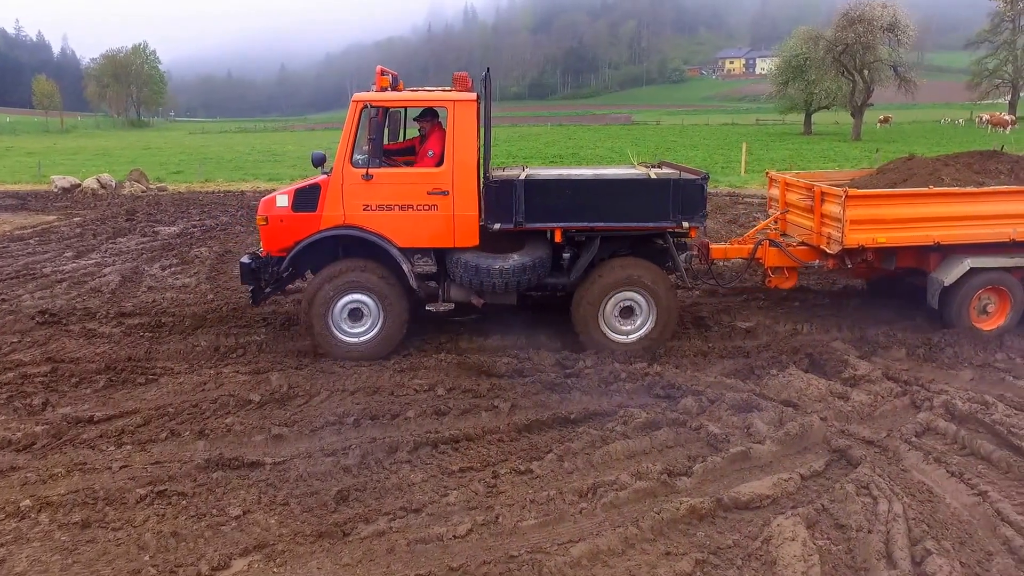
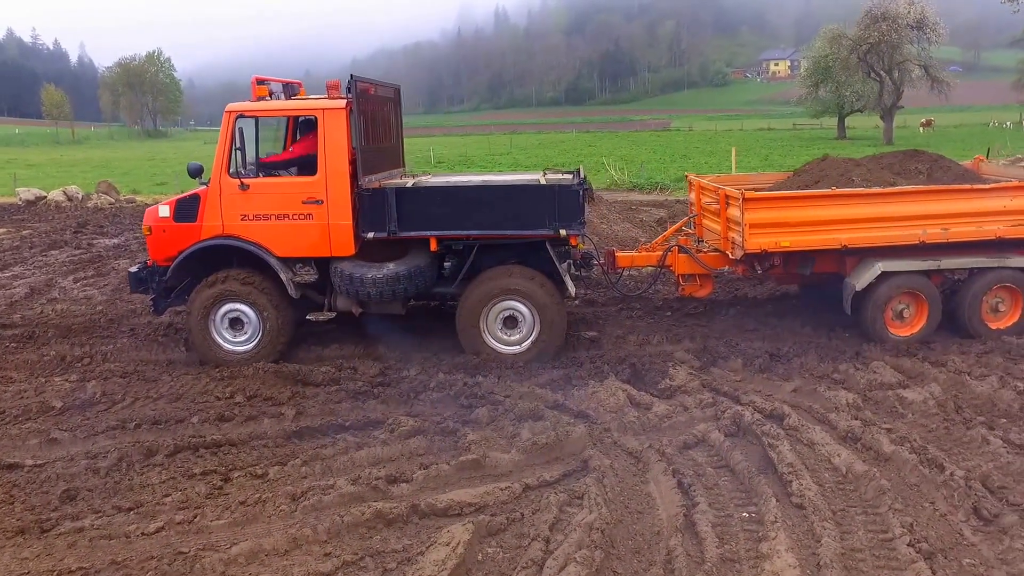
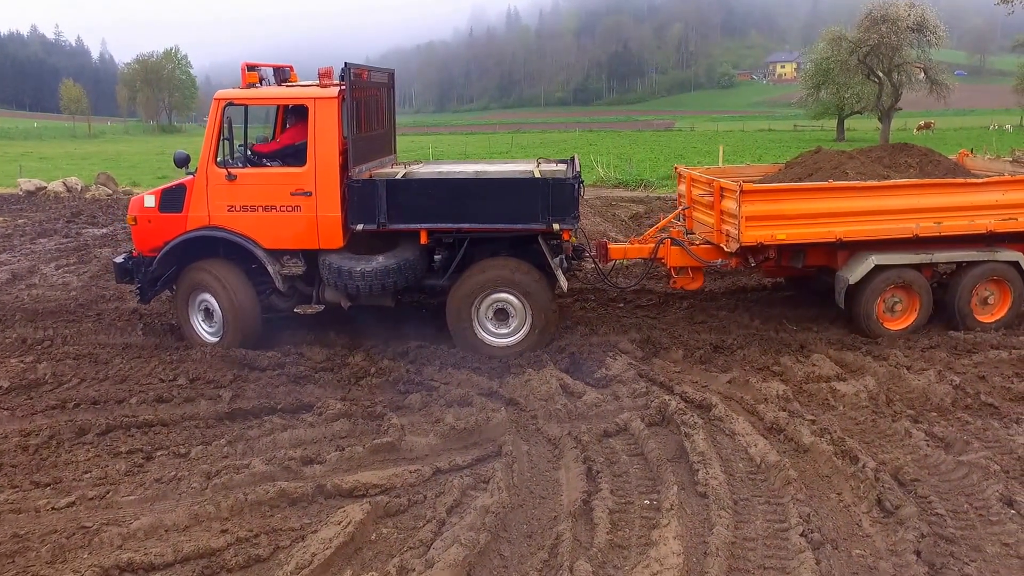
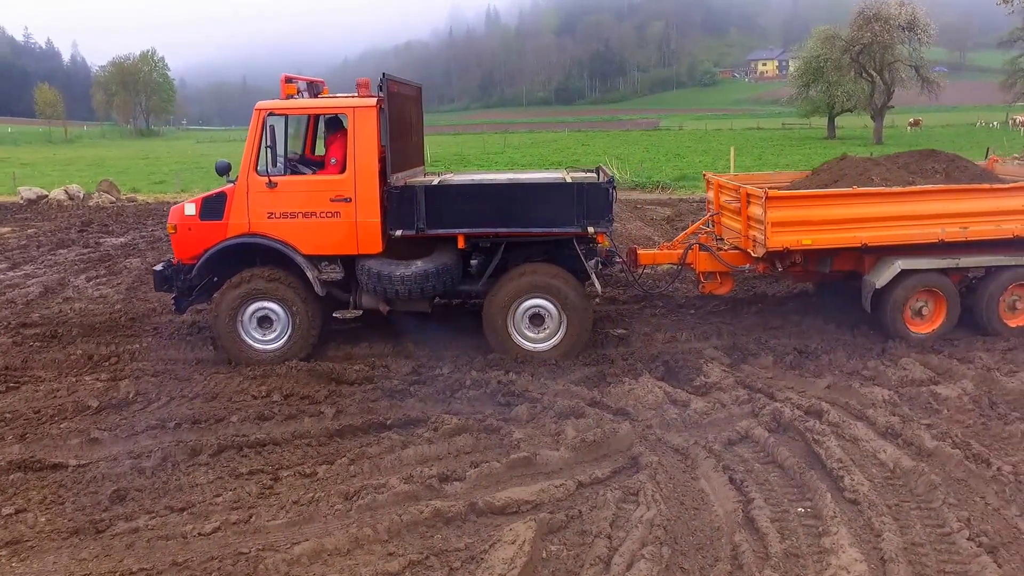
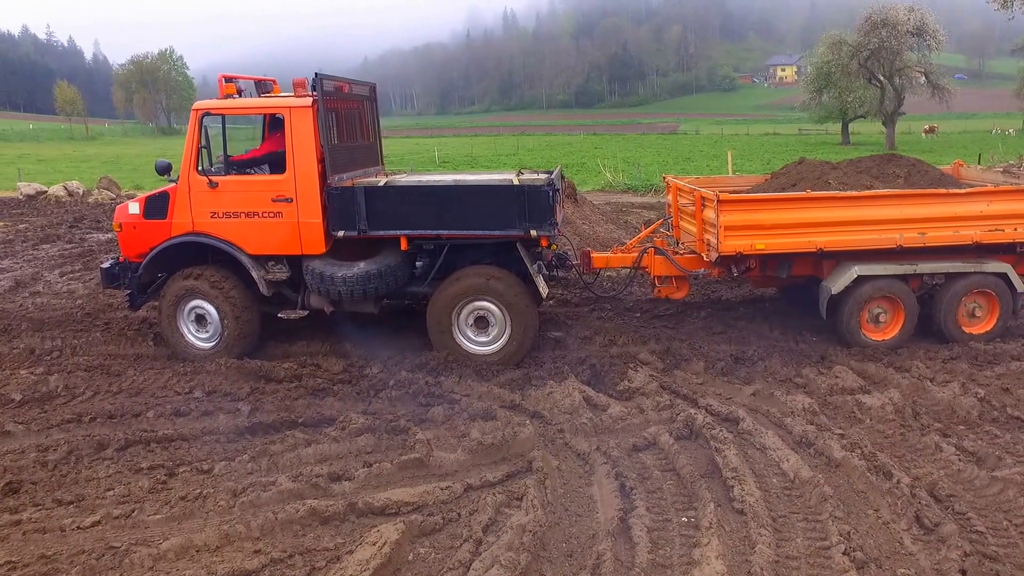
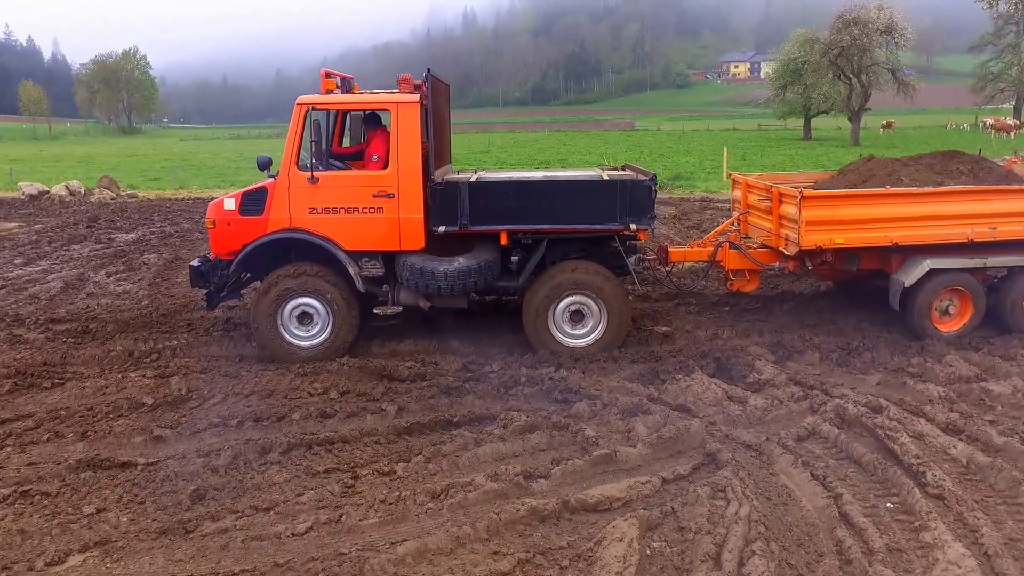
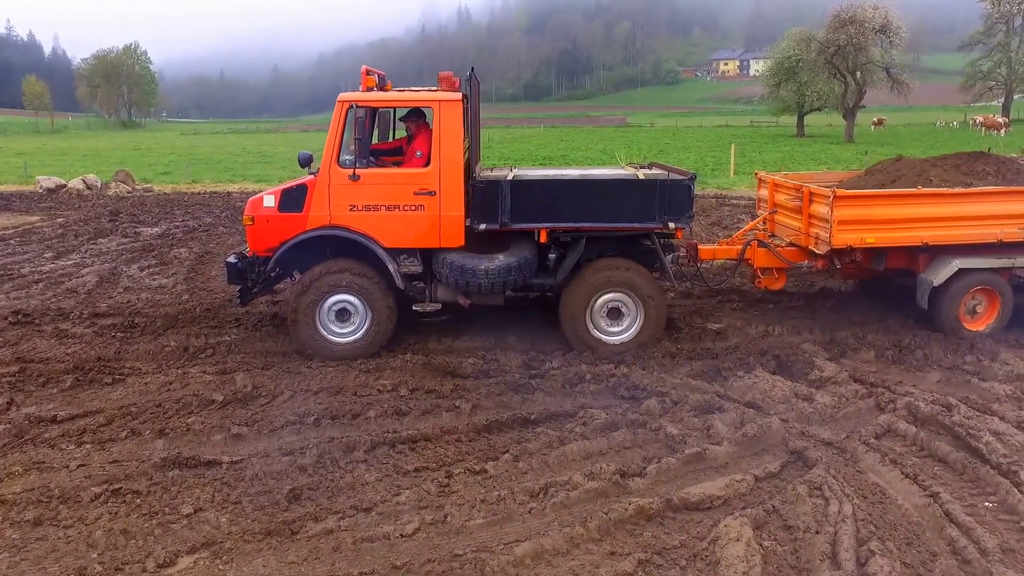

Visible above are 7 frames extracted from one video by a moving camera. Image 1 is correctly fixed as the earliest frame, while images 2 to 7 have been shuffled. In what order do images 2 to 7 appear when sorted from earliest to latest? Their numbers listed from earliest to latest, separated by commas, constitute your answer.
7, 6, 4, 2, 5, 3
